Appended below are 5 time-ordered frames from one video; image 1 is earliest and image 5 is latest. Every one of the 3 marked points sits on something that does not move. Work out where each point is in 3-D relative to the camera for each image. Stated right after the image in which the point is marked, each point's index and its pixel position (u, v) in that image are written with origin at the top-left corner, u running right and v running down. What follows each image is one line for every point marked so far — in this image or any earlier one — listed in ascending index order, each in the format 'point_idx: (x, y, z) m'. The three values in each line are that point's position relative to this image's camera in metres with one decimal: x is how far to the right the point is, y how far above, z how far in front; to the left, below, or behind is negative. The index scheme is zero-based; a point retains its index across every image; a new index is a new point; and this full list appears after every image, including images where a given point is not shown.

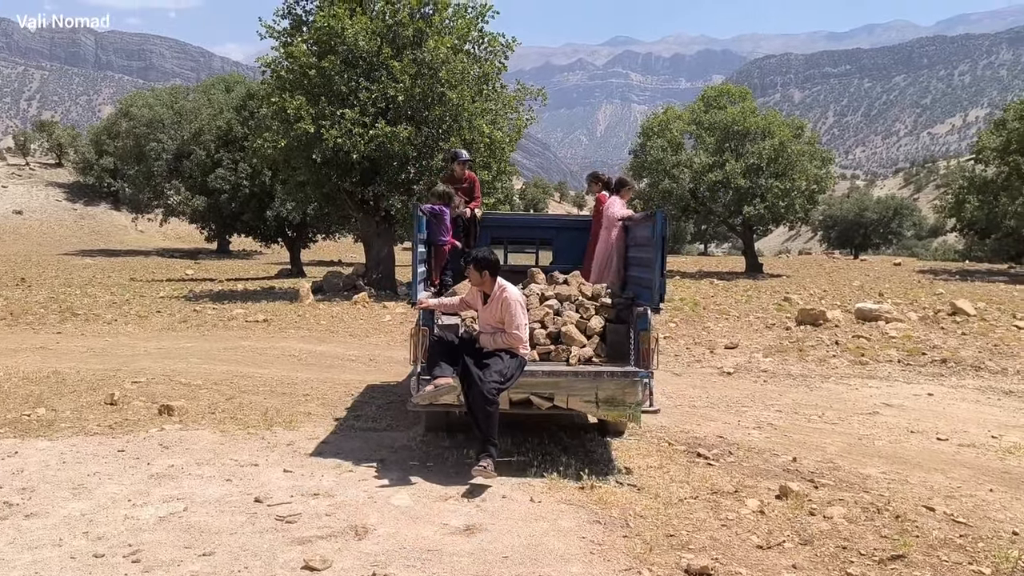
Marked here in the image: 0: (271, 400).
0: (-2.1, -1.0, +7.4) m
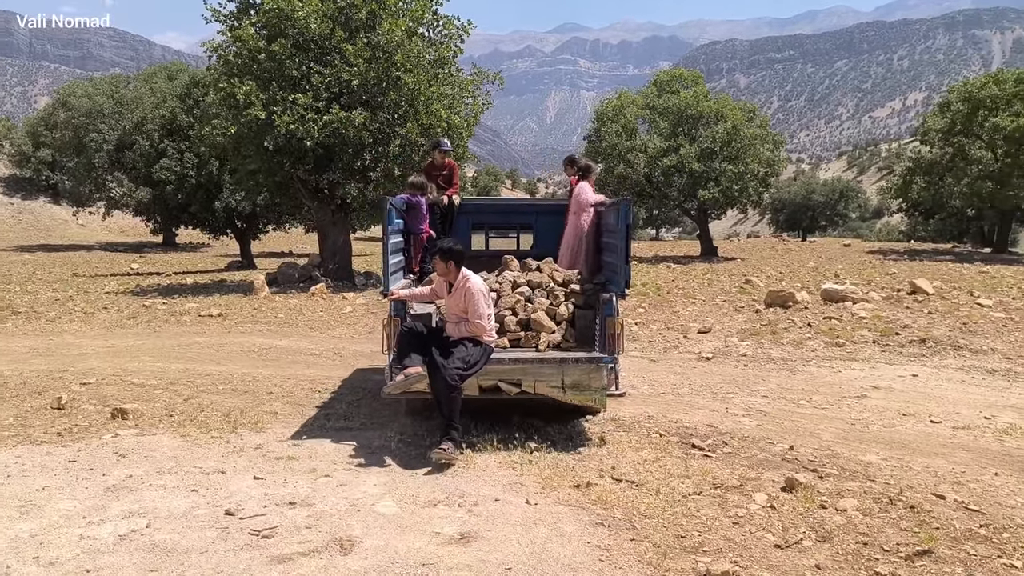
0: (-2.2, -0.9, +6.9) m
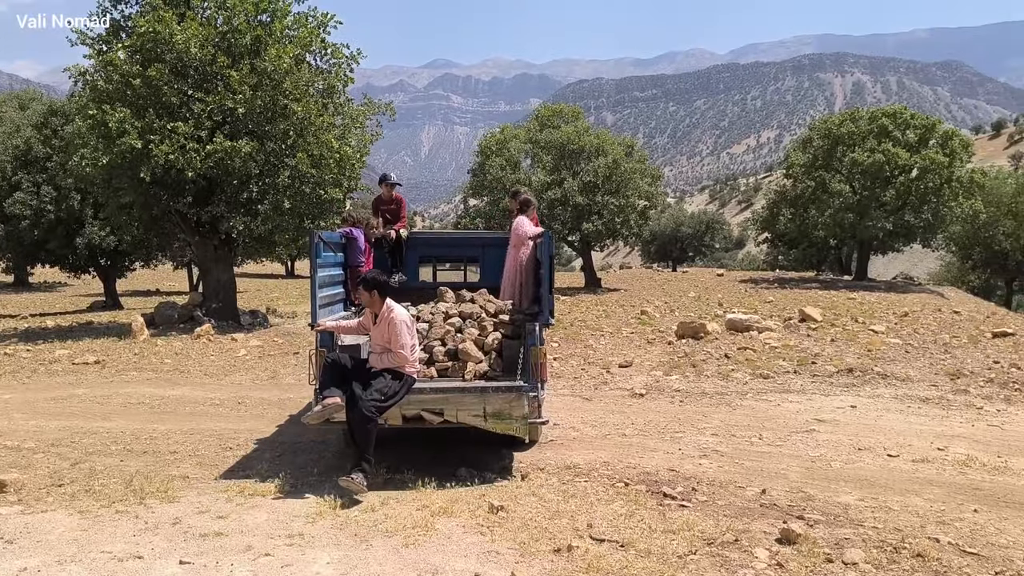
0: (-2.7, -1.2, +6.1) m
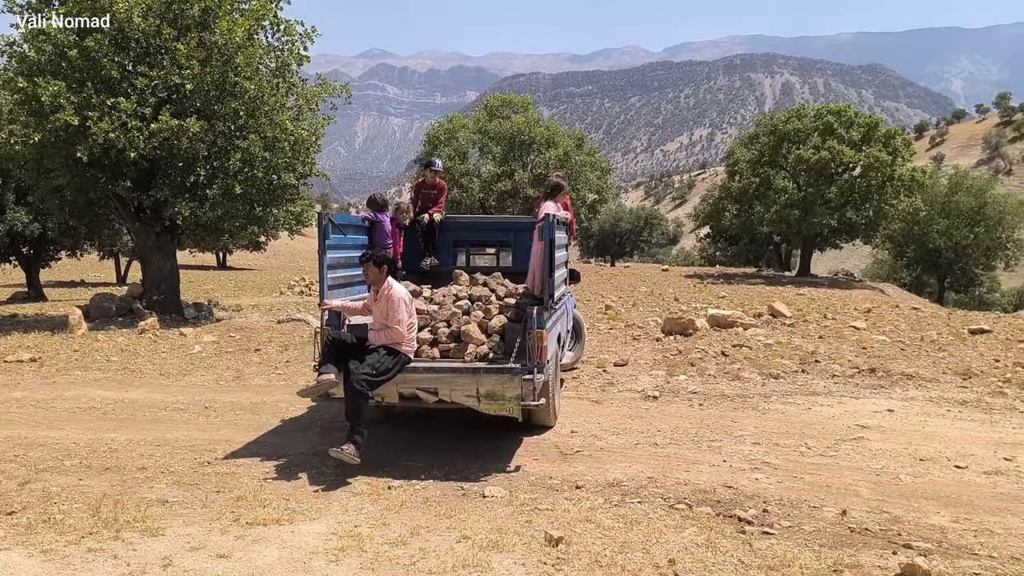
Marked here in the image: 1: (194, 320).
0: (-2.5, -1.2, +5.1) m
1: (-5.6, -0.6, +15.3) m
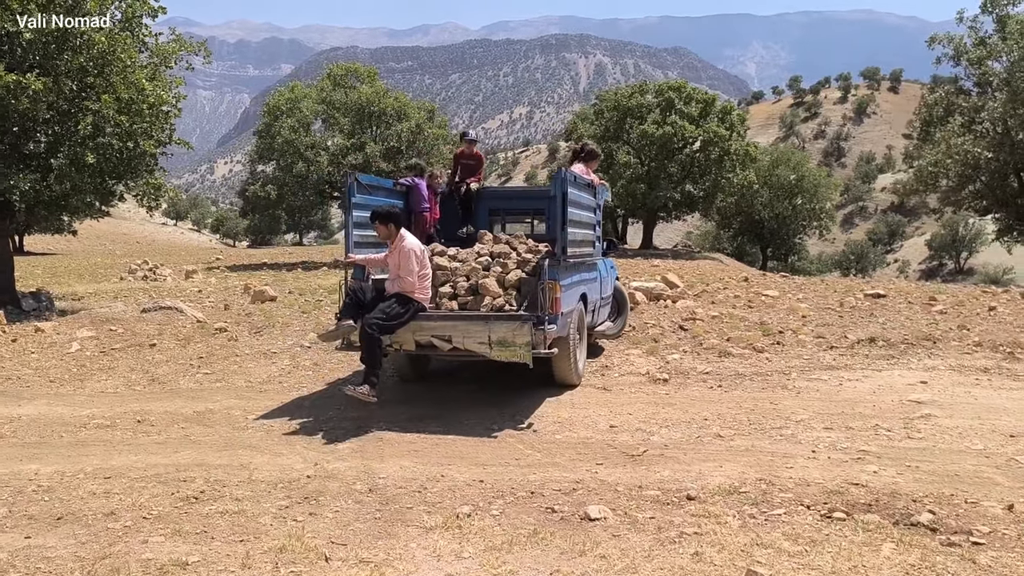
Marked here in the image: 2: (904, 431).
0: (-2.0, -1.1, +3.7) m
1: (-7.1, -0.4, +13.1) m
2: (+2.3, -0.9, +5.3) m
